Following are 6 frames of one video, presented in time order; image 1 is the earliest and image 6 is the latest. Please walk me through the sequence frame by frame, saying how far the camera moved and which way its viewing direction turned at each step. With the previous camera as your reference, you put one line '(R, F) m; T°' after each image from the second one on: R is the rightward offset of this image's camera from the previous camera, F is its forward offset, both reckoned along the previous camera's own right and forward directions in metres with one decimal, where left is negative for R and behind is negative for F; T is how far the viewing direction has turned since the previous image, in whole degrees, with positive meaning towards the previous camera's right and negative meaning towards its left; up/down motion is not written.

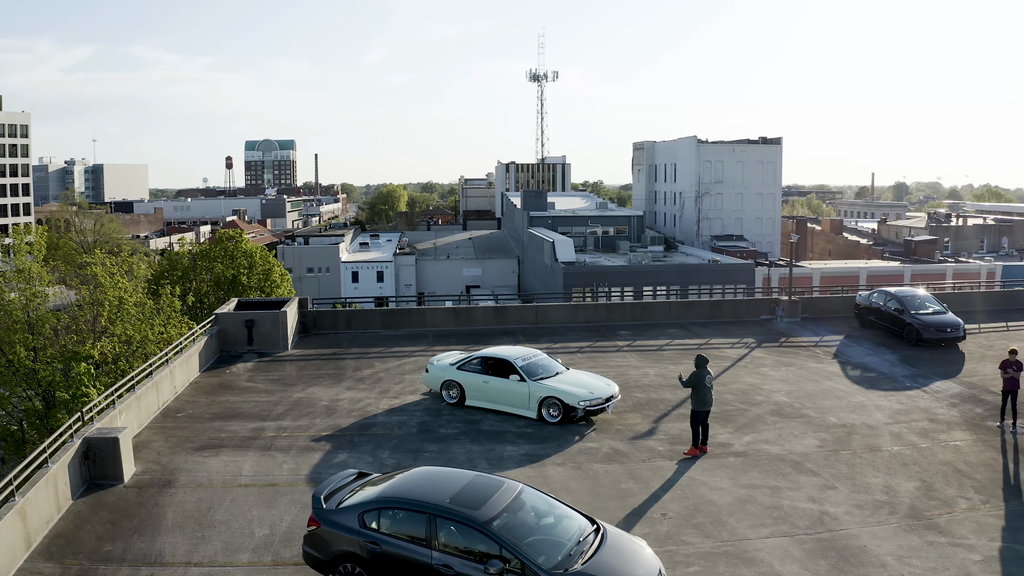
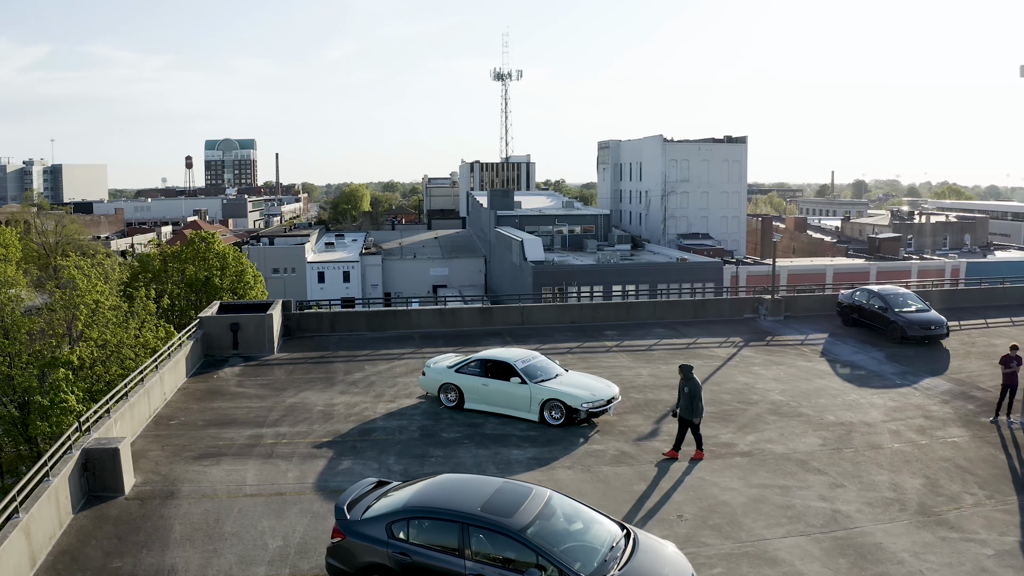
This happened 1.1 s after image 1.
(-0.6, +0.2) m; +2°
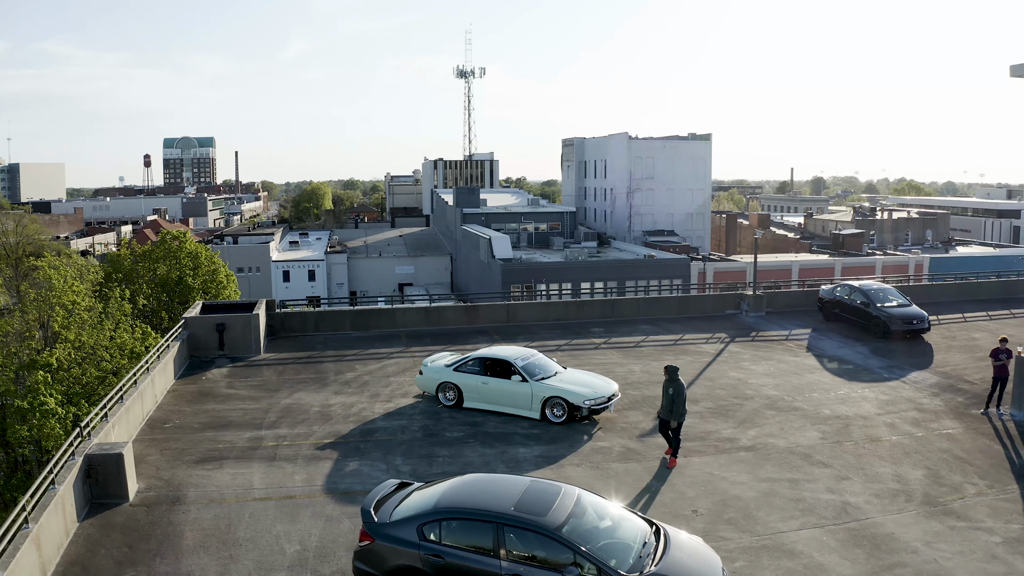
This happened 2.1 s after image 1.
(-0.6, +0.1) m; +3°
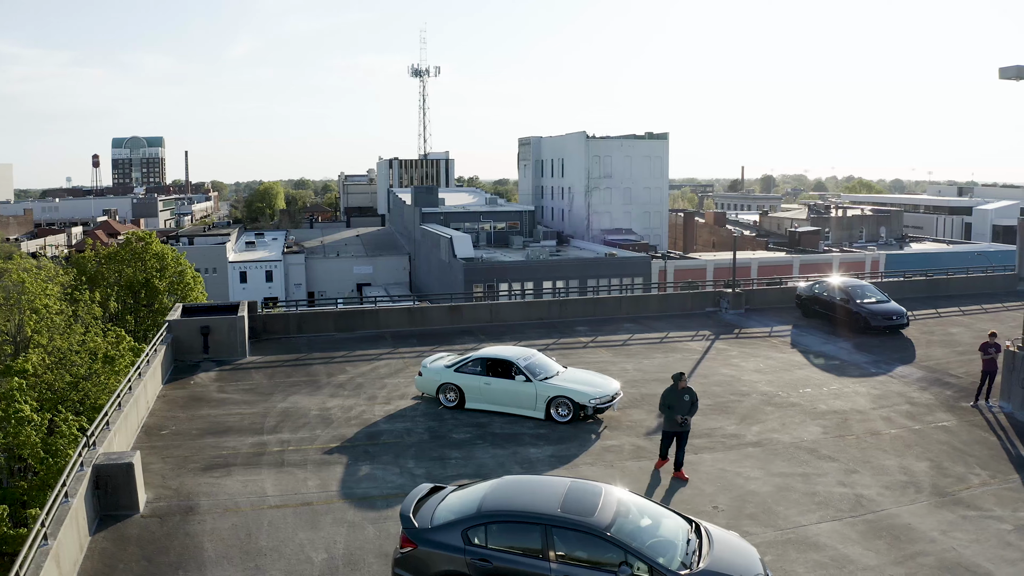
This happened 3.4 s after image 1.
(-0.8, +0.1) m; +3°
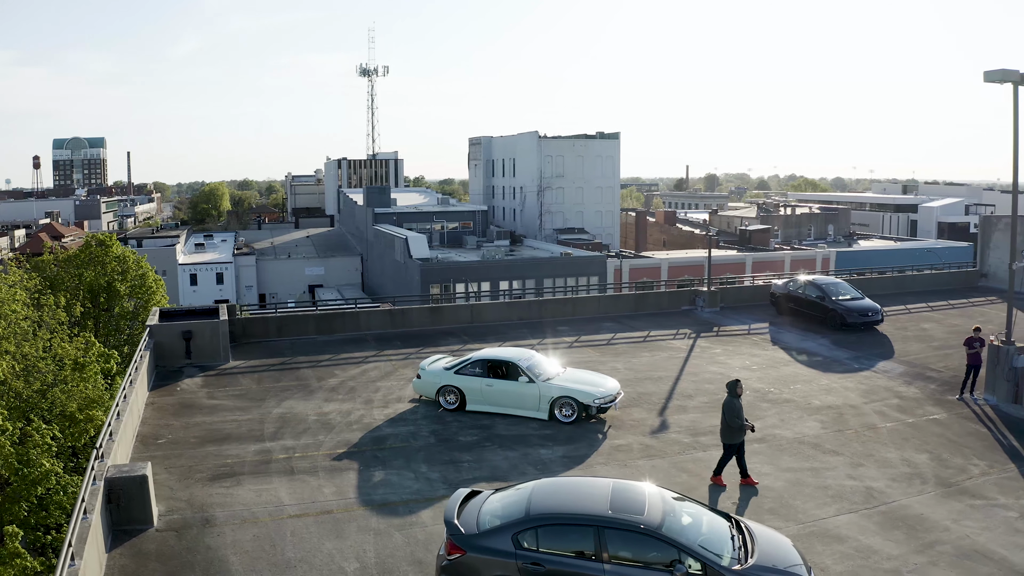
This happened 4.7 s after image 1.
(-0.9, +0.1) m; +3°
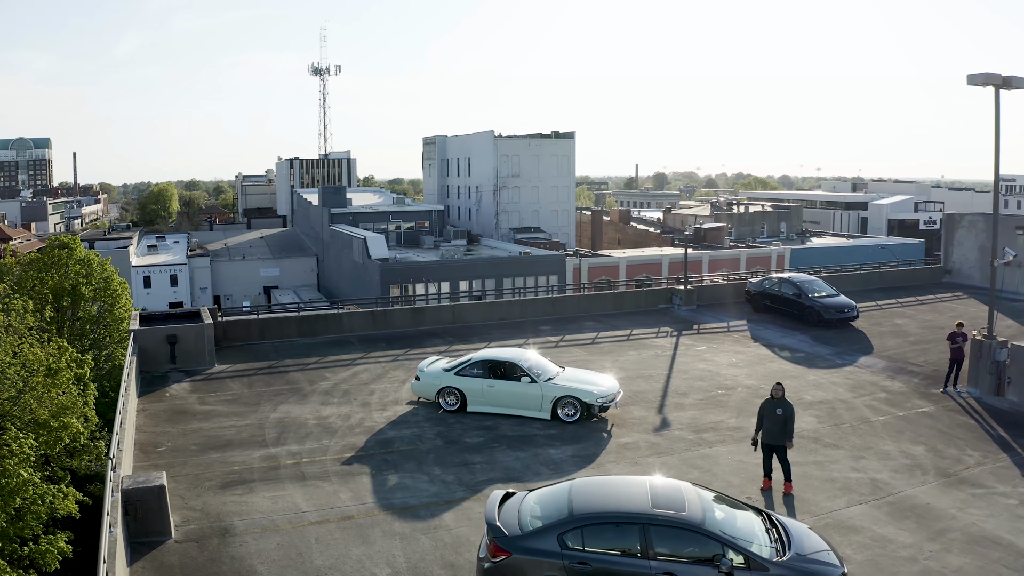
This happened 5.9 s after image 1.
(-0.8, 0.0) m; +3°
